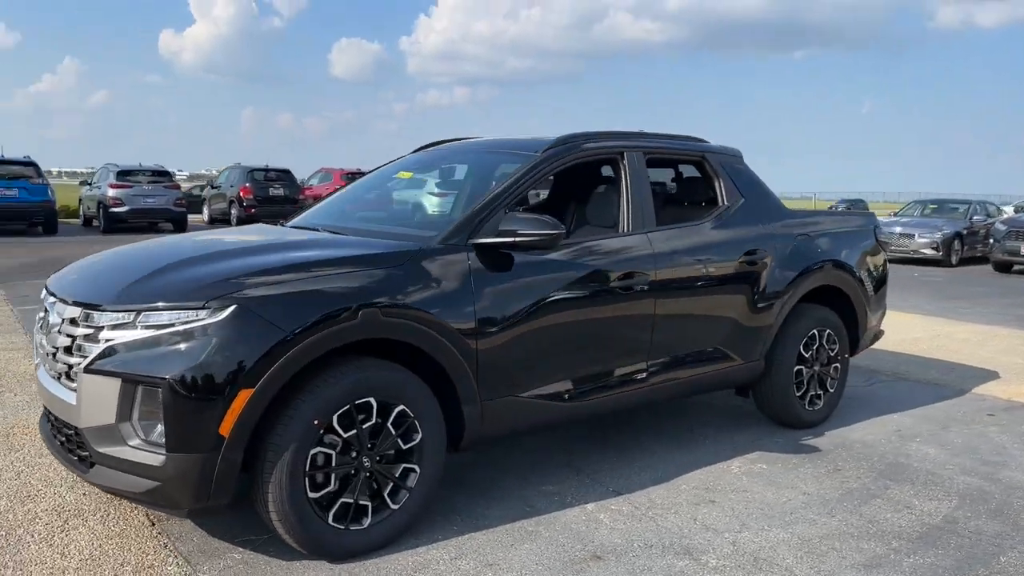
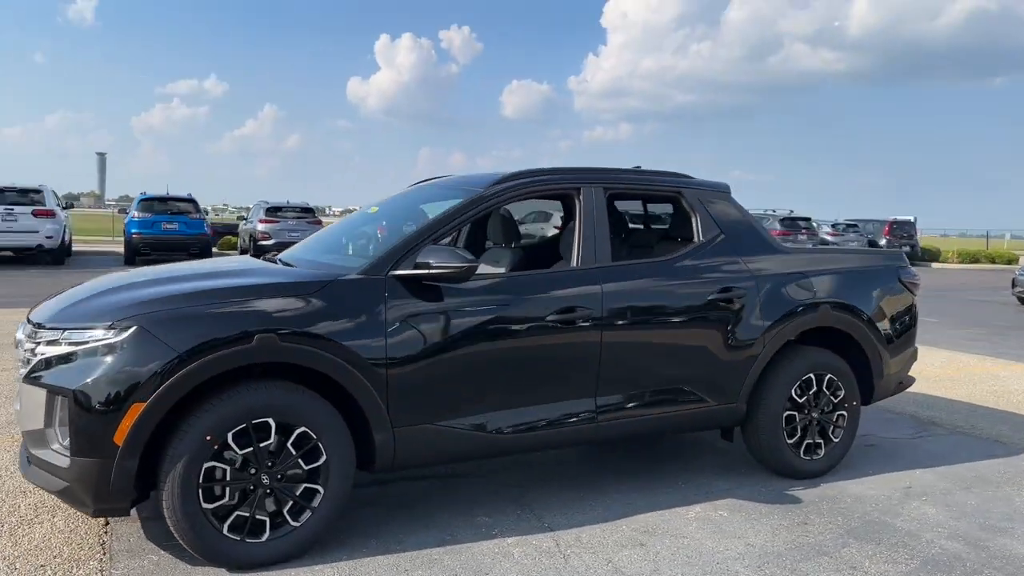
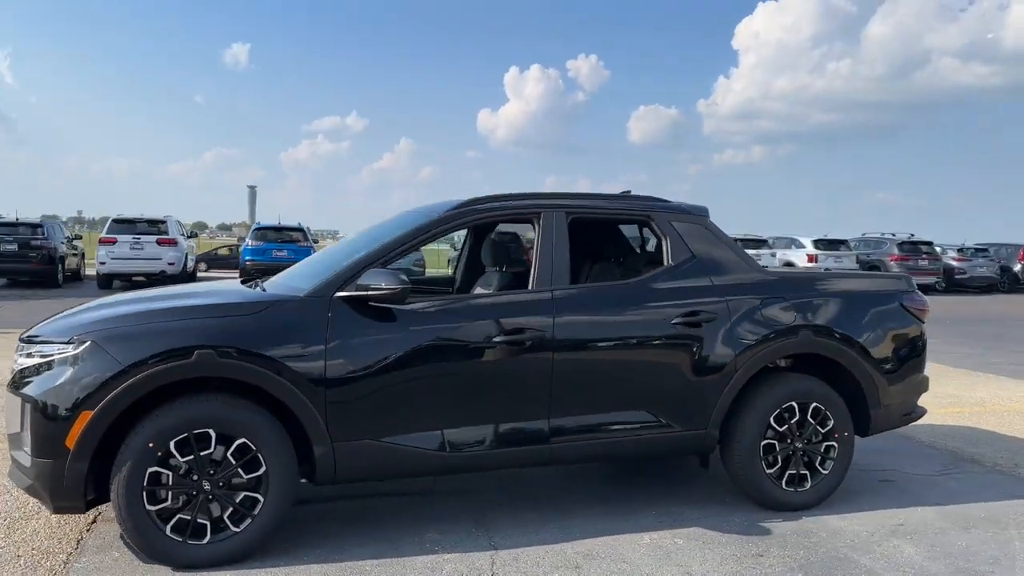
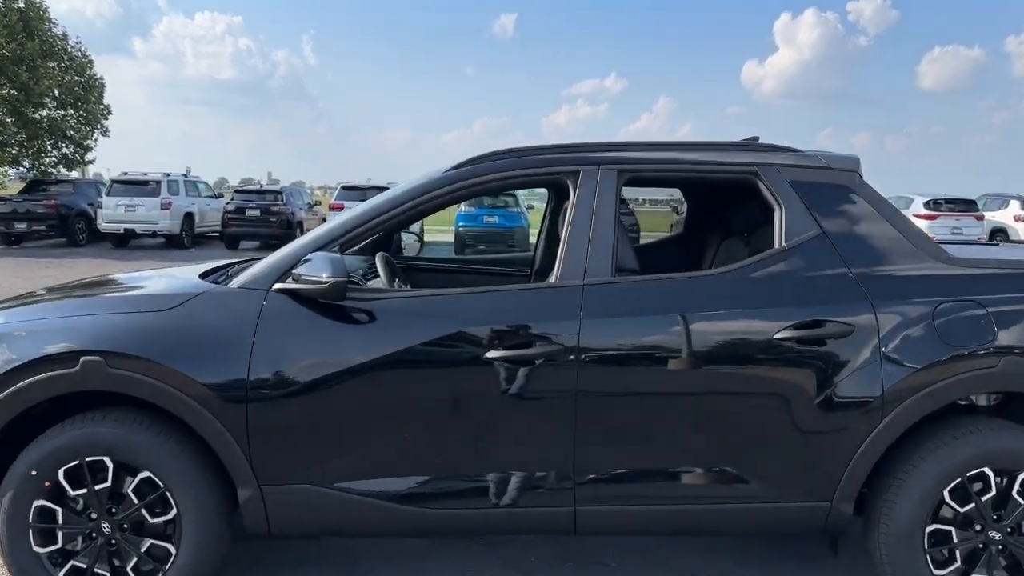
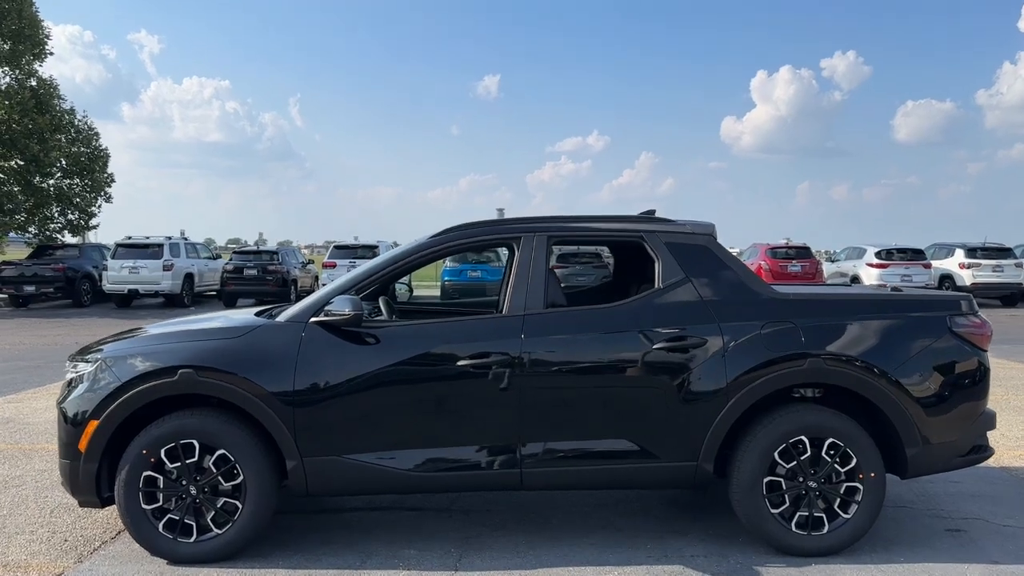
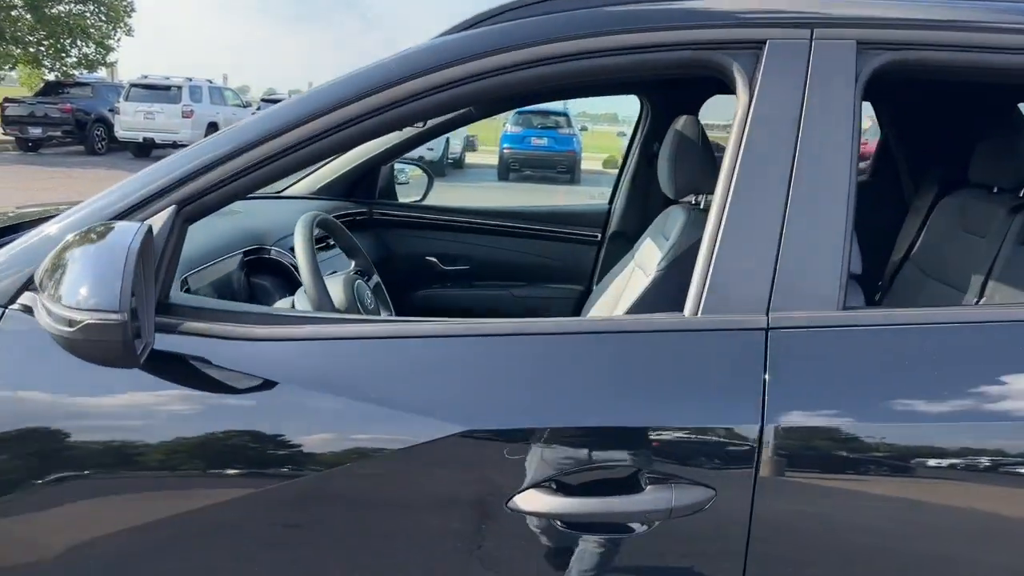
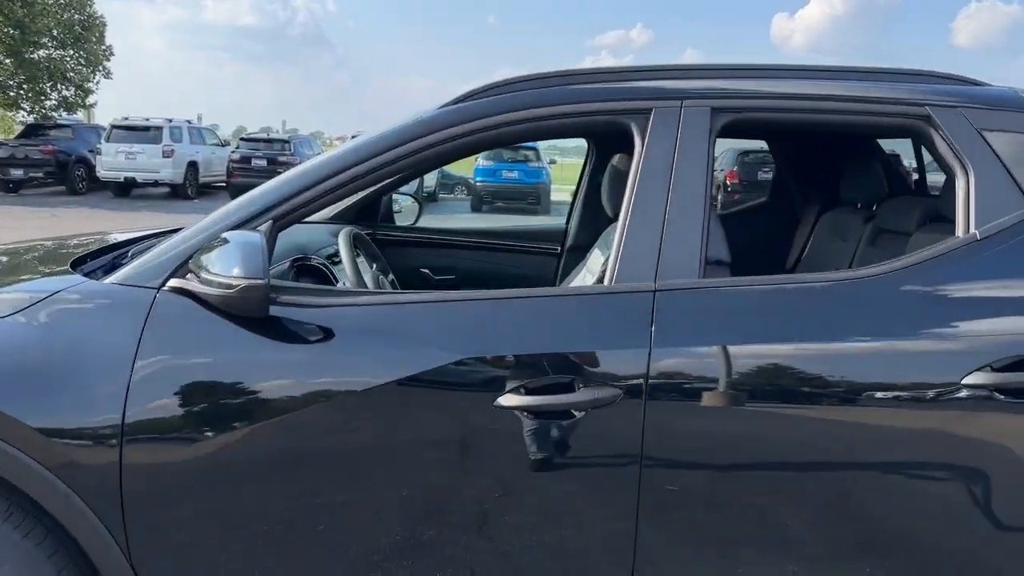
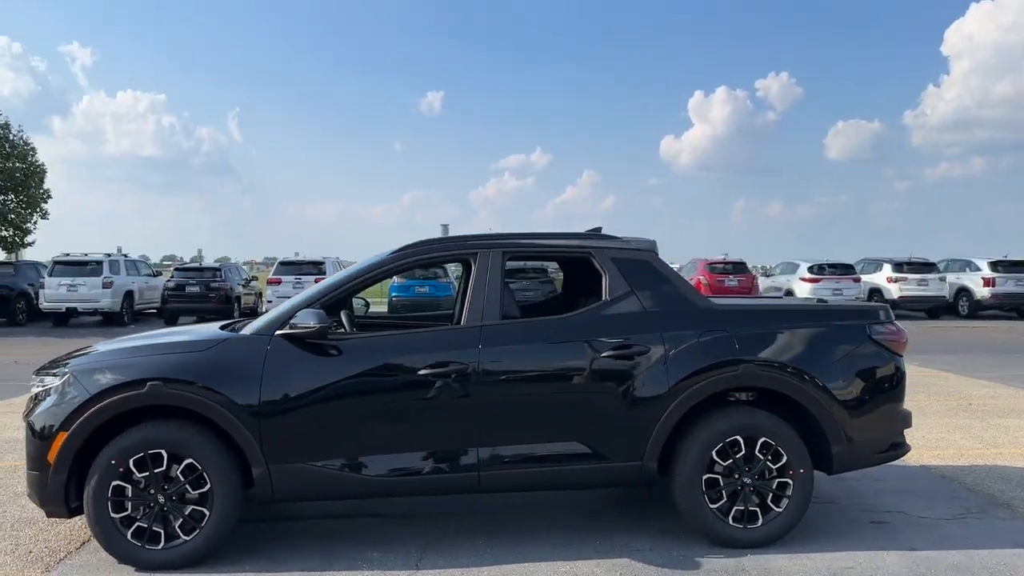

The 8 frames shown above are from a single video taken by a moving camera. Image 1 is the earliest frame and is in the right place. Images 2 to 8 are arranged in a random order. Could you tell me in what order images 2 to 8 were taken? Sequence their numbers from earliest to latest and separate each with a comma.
2, 3, 8, 5, 4, 7, 6
